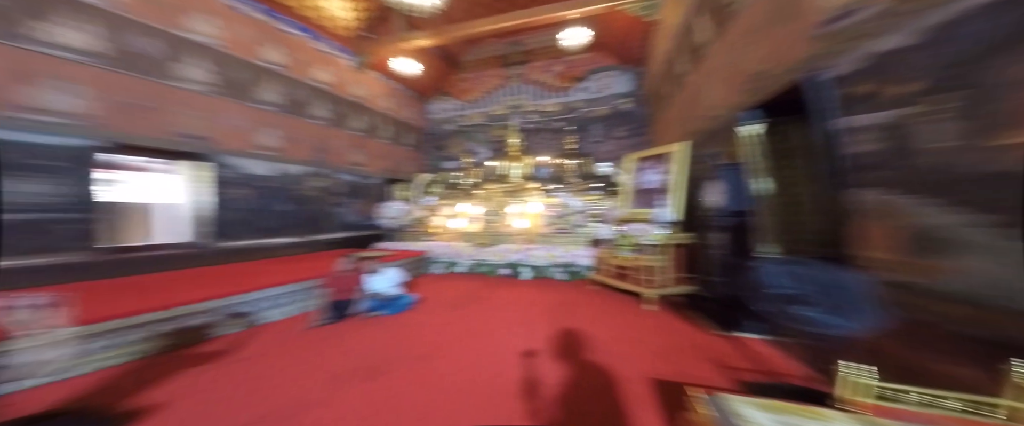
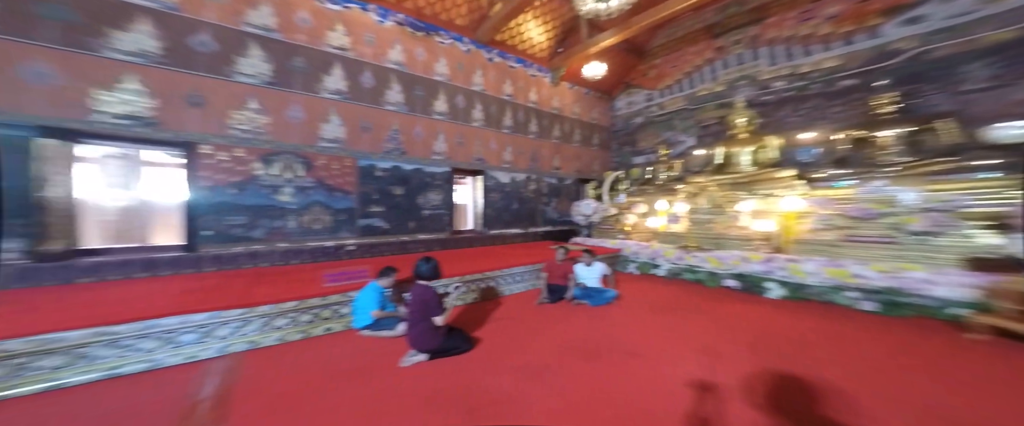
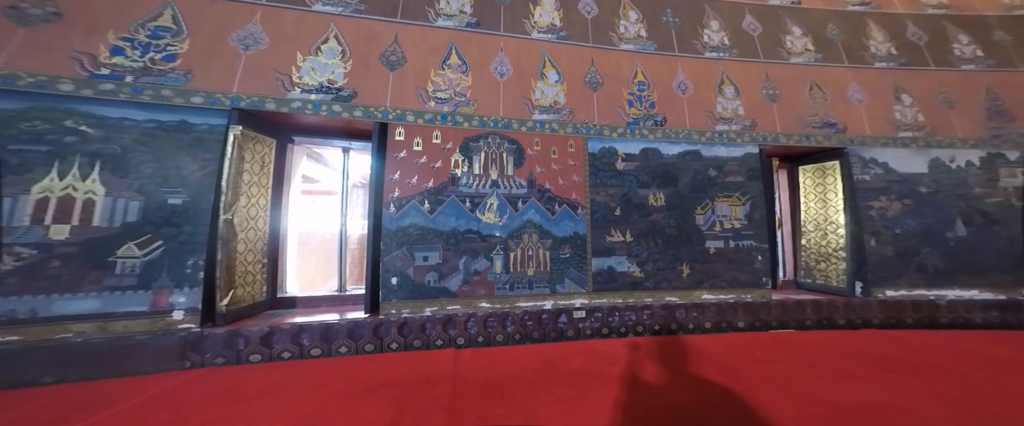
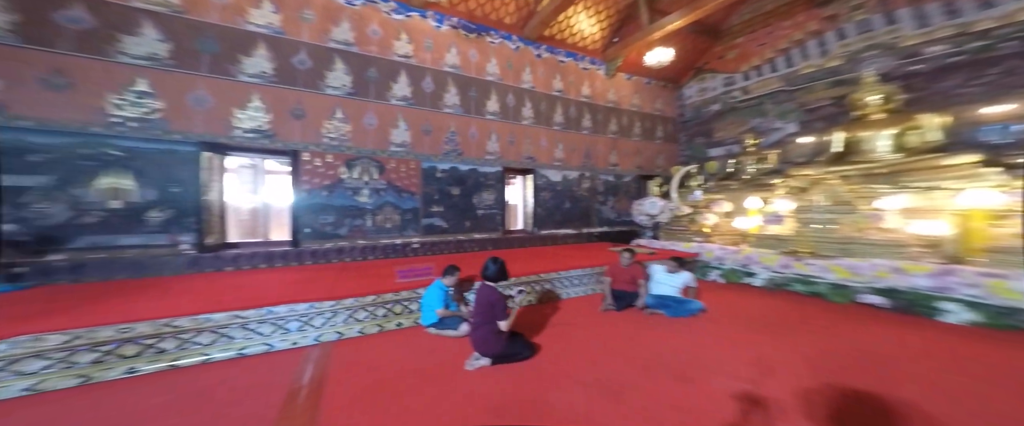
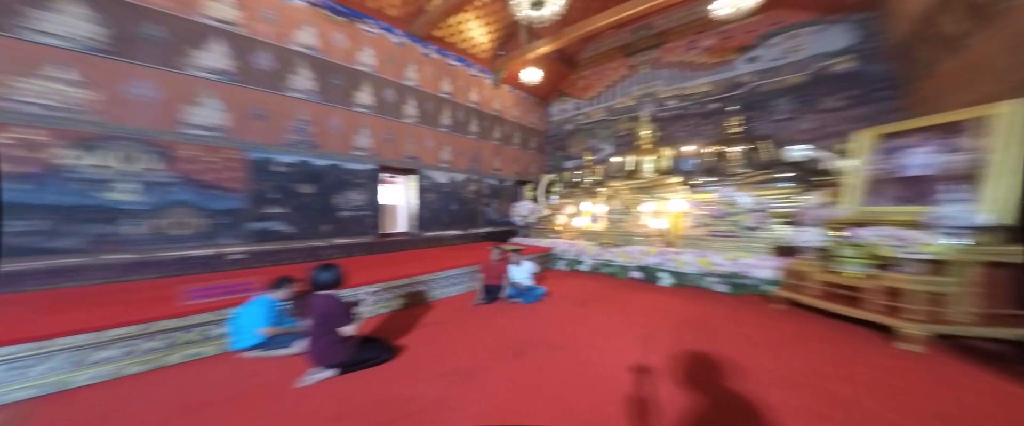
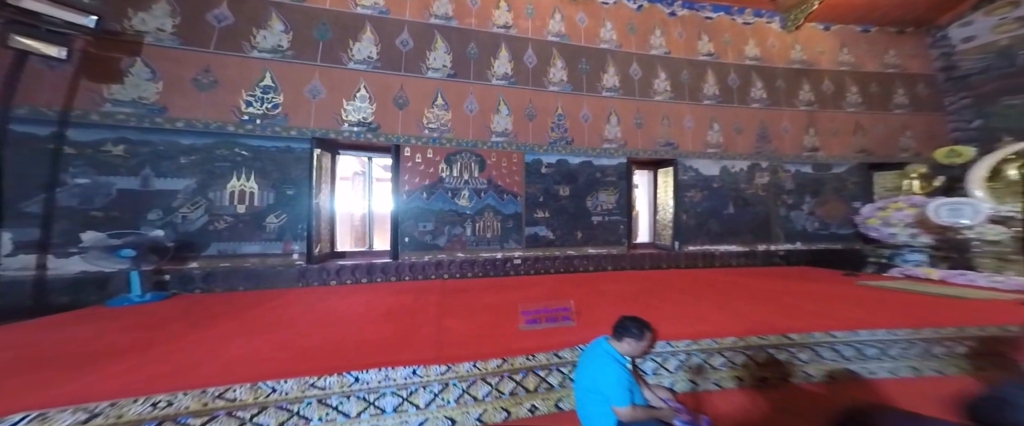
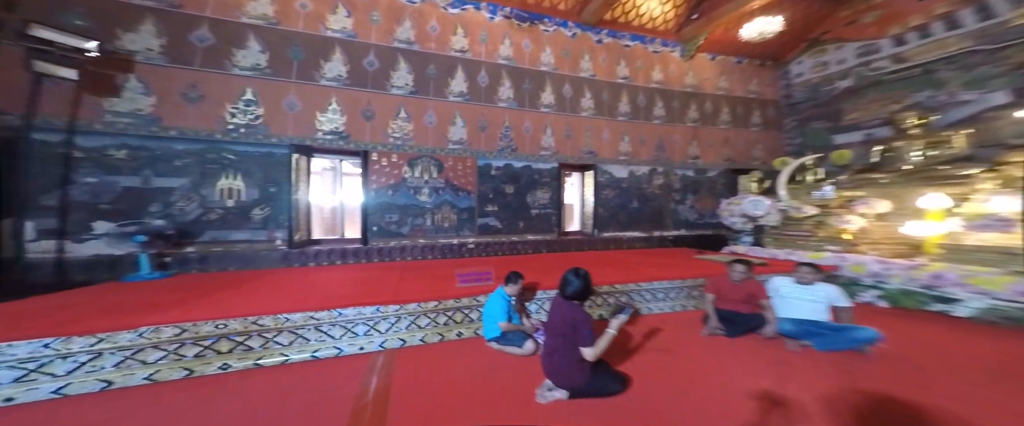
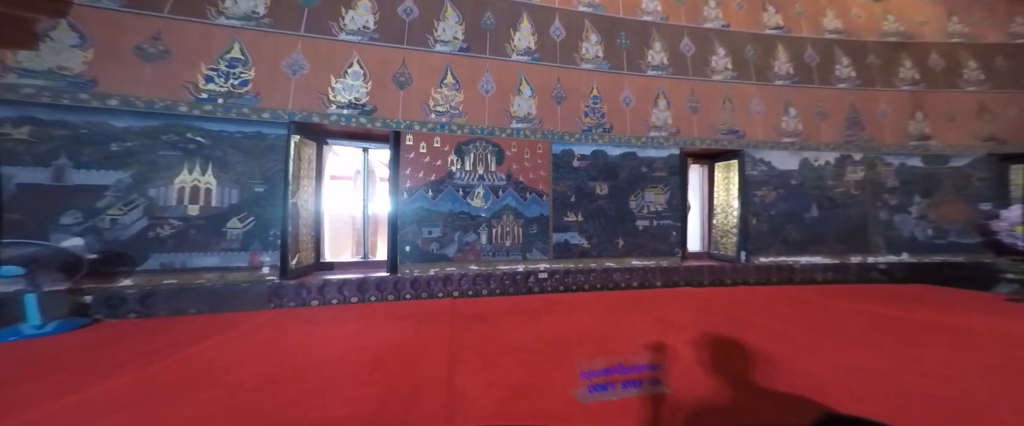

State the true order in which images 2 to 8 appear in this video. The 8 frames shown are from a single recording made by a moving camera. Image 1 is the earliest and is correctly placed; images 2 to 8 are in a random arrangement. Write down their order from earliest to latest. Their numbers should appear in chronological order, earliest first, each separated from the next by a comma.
5, 2, 4, 7, 6, 8, 3
